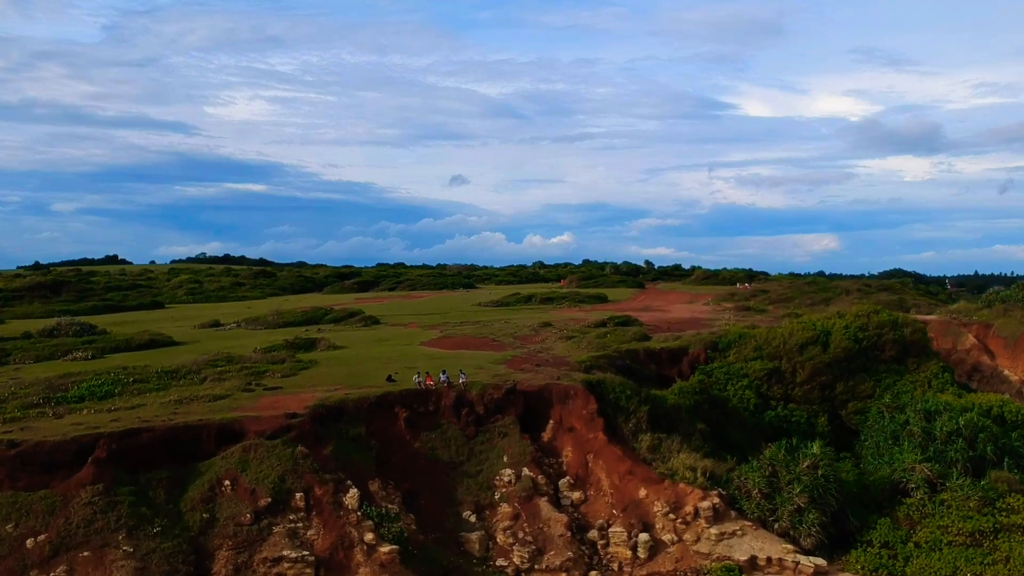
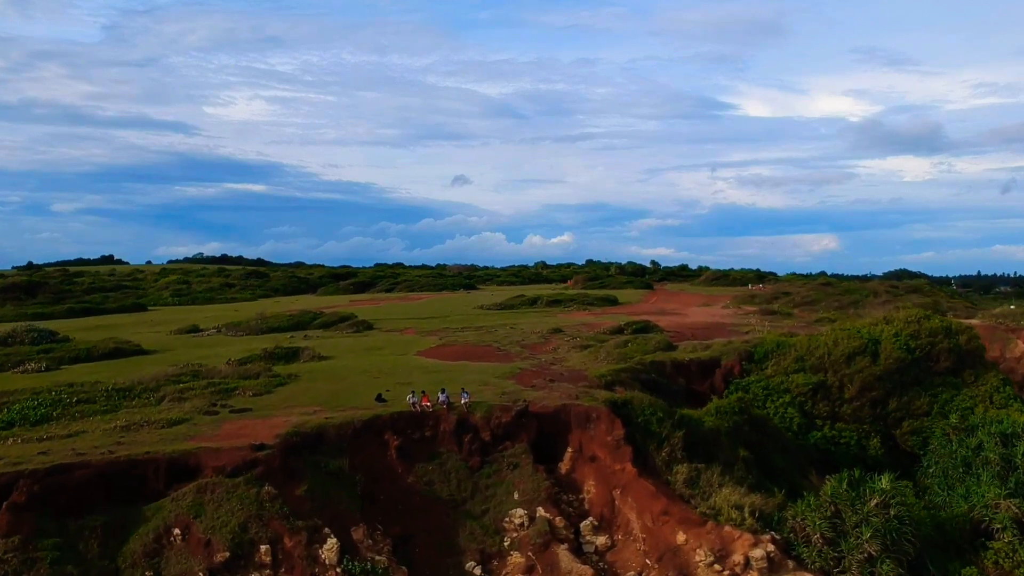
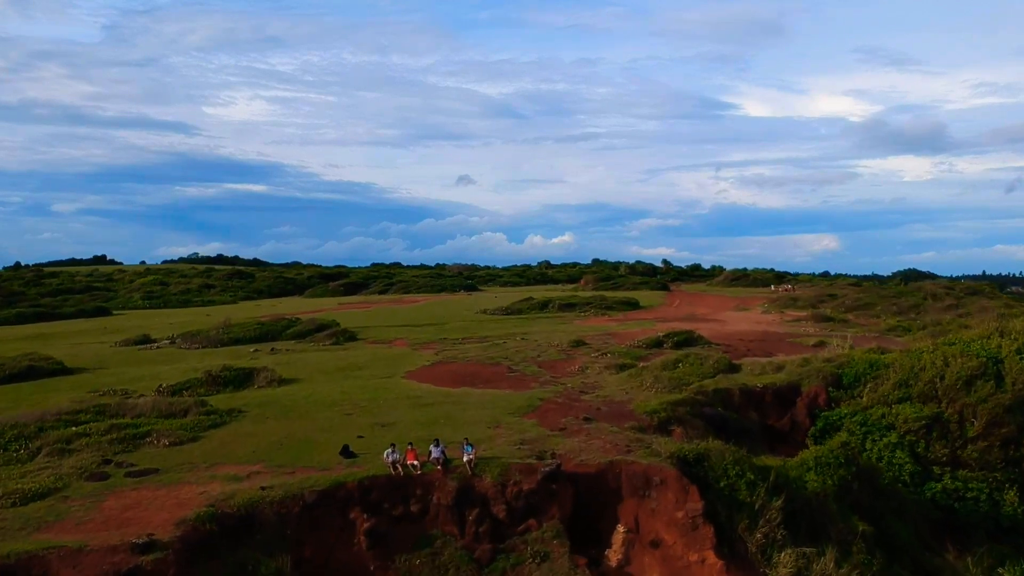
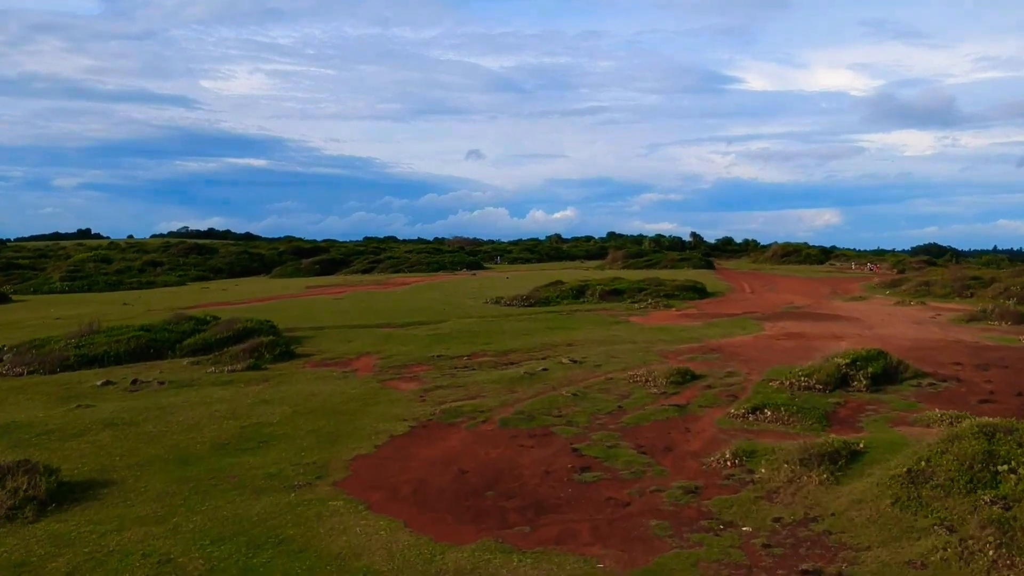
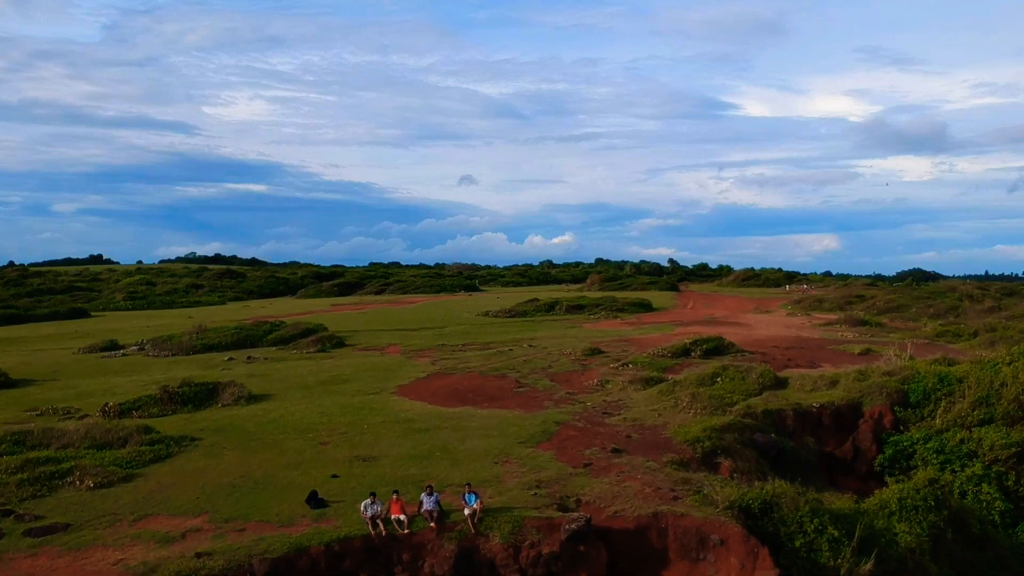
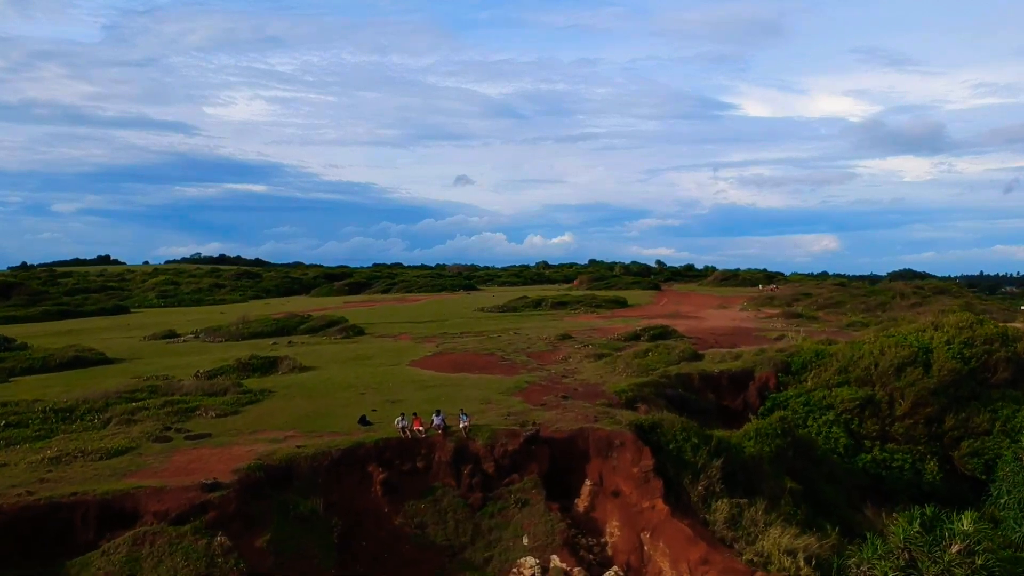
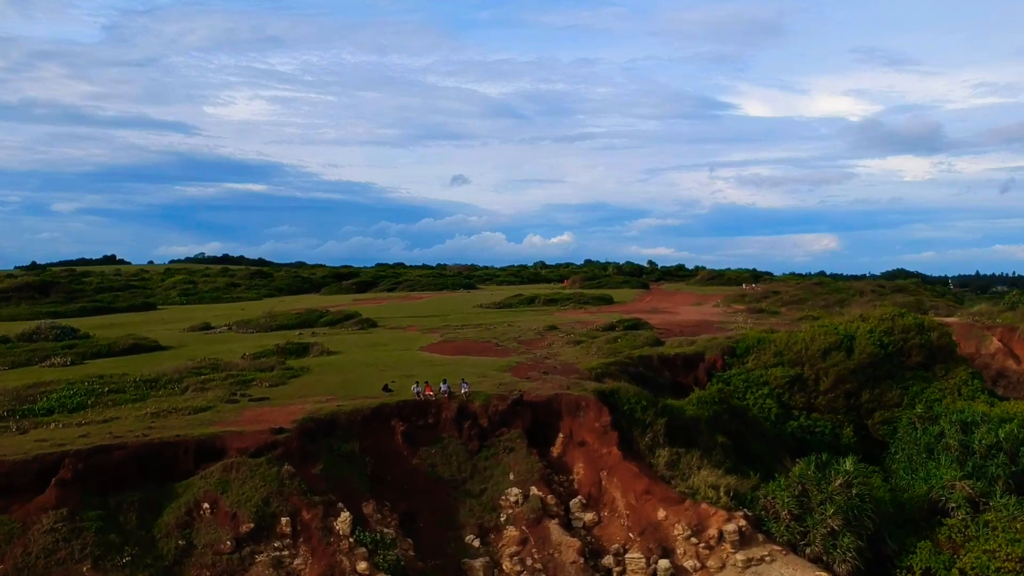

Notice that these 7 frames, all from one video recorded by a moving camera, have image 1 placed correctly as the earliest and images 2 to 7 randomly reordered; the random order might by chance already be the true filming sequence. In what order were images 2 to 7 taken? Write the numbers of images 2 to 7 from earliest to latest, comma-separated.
7, 2, 6, 3, 5, 4
